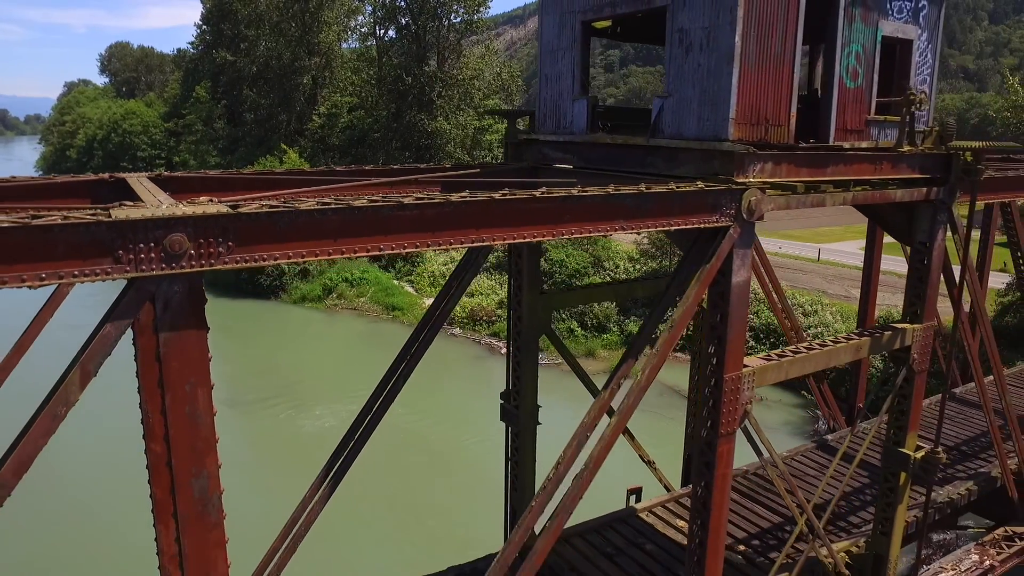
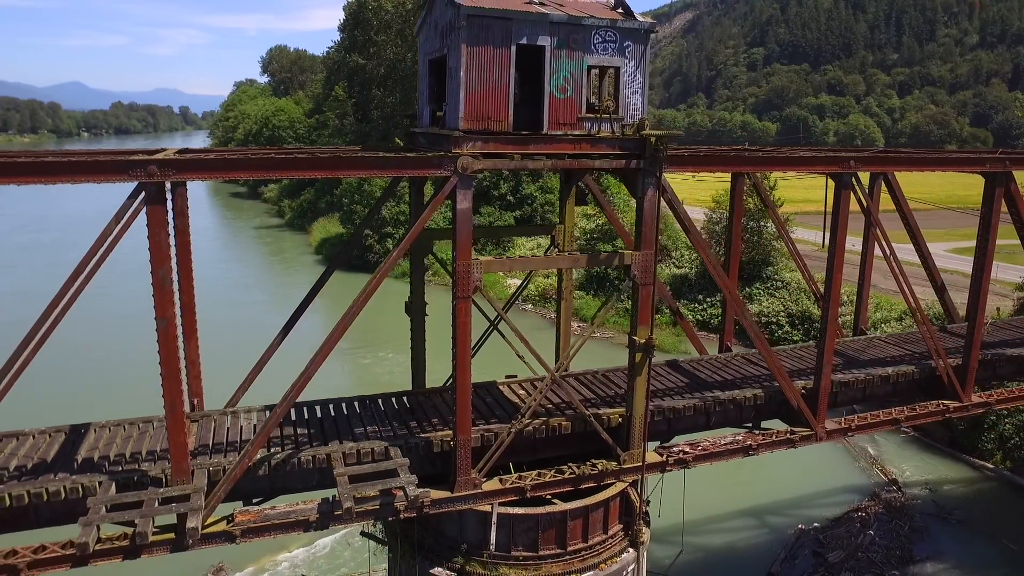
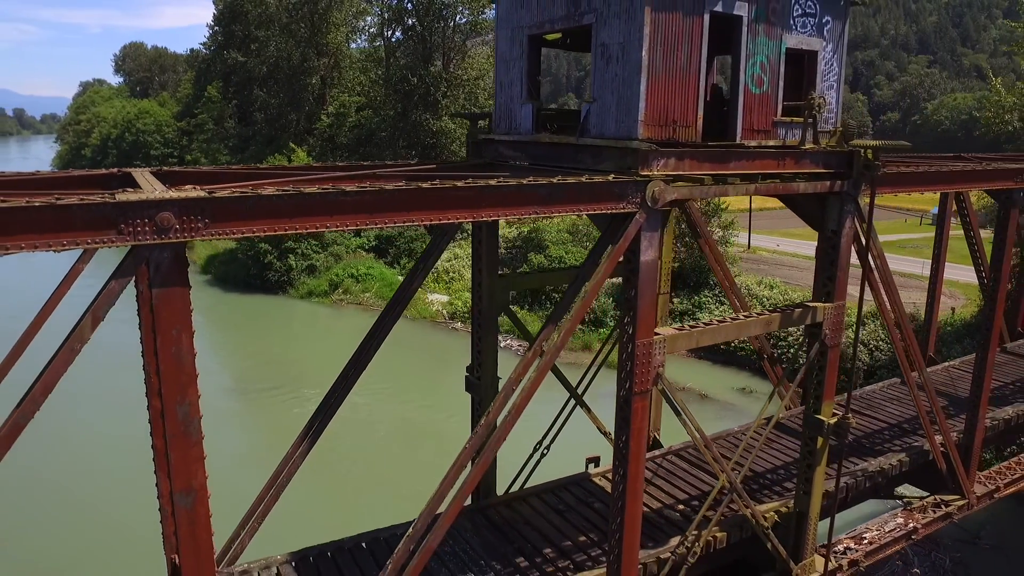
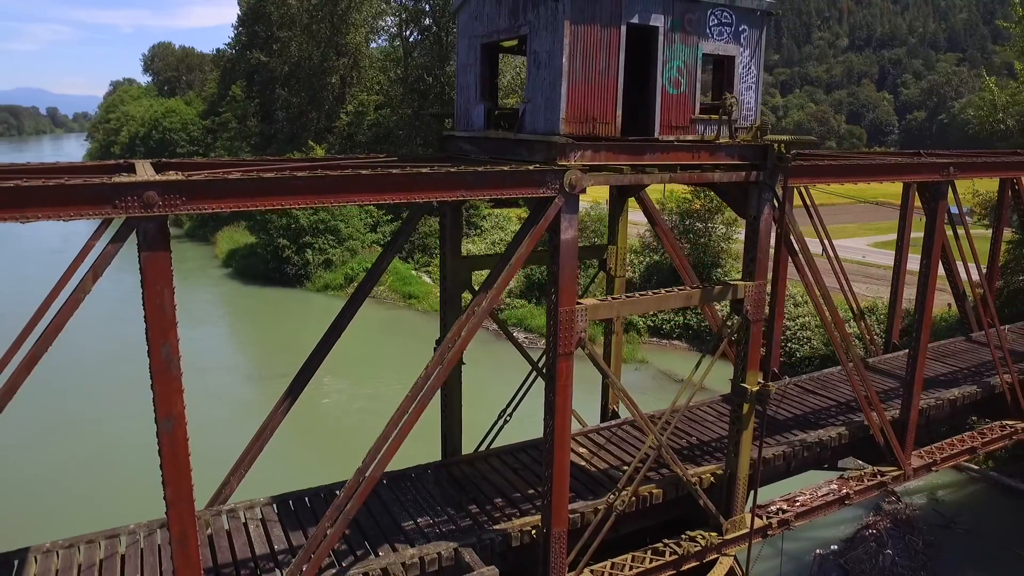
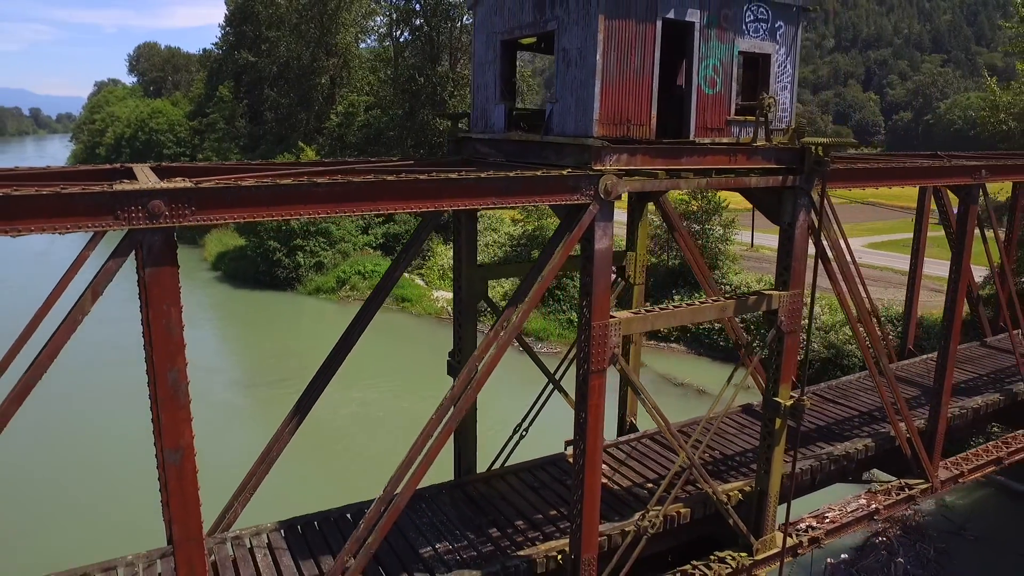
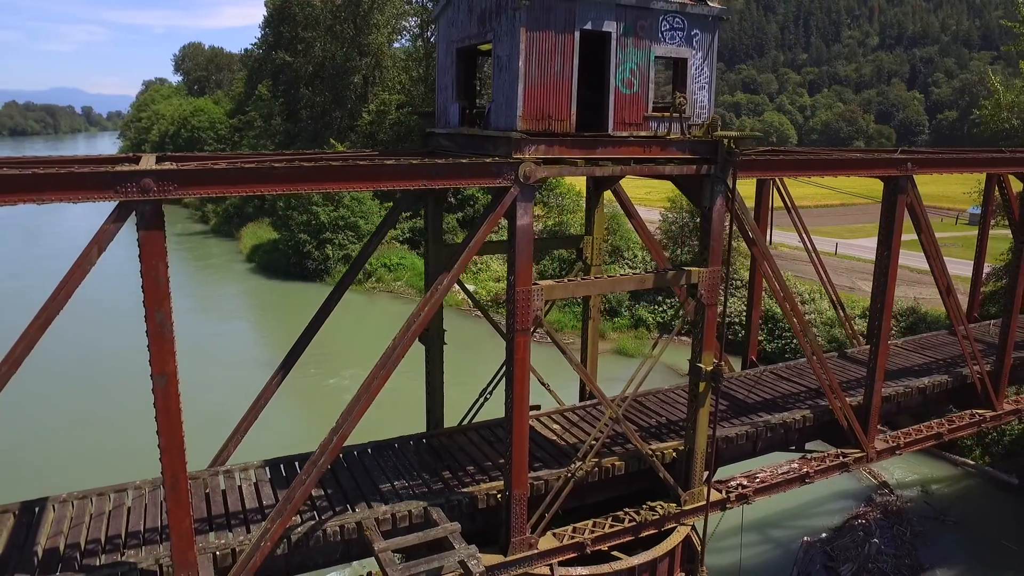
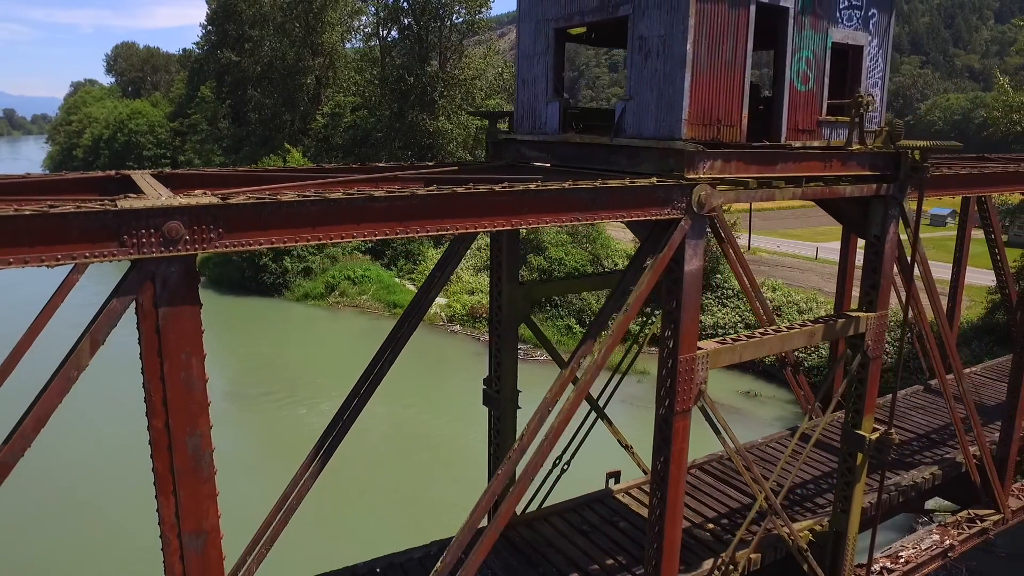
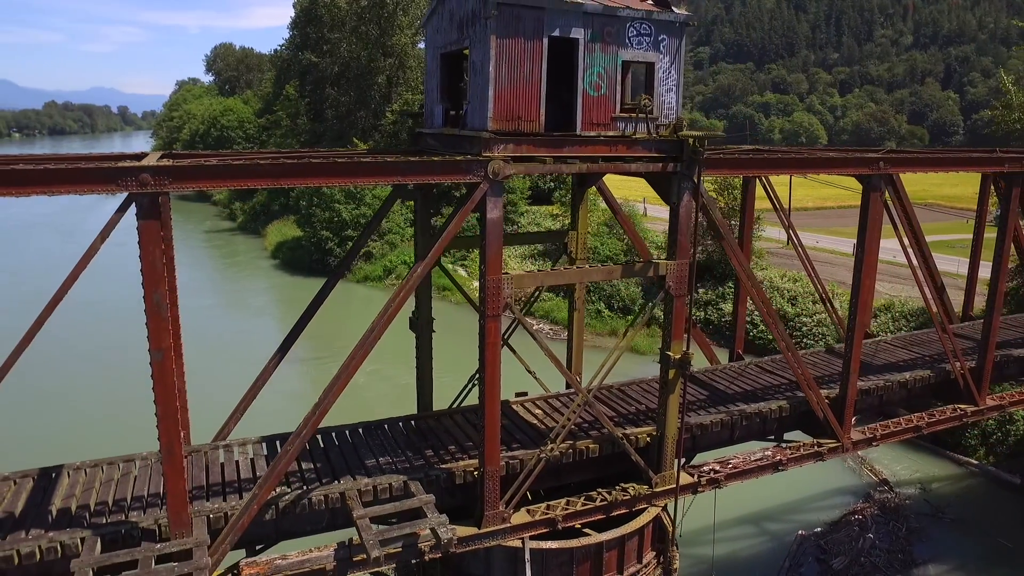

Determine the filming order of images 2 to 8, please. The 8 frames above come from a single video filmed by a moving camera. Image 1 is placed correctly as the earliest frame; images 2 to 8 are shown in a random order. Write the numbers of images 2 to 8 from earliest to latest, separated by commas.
7, 3, 5, 4, 6, 8, 2
